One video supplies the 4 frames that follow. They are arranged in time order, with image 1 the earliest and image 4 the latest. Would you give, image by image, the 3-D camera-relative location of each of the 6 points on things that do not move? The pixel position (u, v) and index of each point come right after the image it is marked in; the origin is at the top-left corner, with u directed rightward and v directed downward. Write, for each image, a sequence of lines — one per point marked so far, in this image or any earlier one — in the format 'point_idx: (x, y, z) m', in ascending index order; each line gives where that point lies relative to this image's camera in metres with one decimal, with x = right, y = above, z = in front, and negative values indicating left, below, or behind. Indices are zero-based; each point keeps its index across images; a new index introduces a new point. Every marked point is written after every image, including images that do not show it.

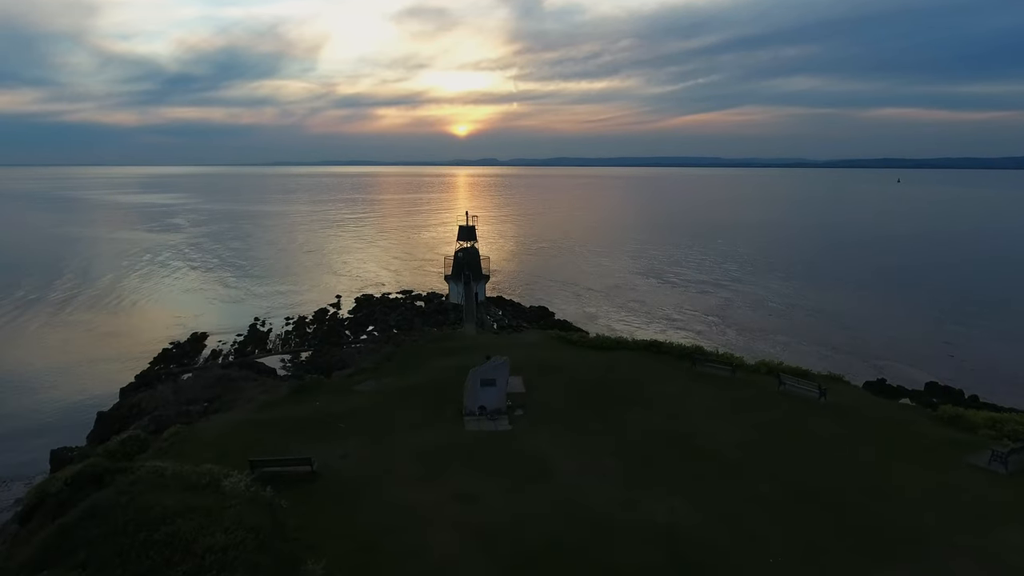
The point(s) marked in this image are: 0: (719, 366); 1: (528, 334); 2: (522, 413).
0: (+9.0, -3.4, +13.0) m
1: (+1.0, -2.7, +16.8) m
2: (+0.4, -4.5, +10.7) m
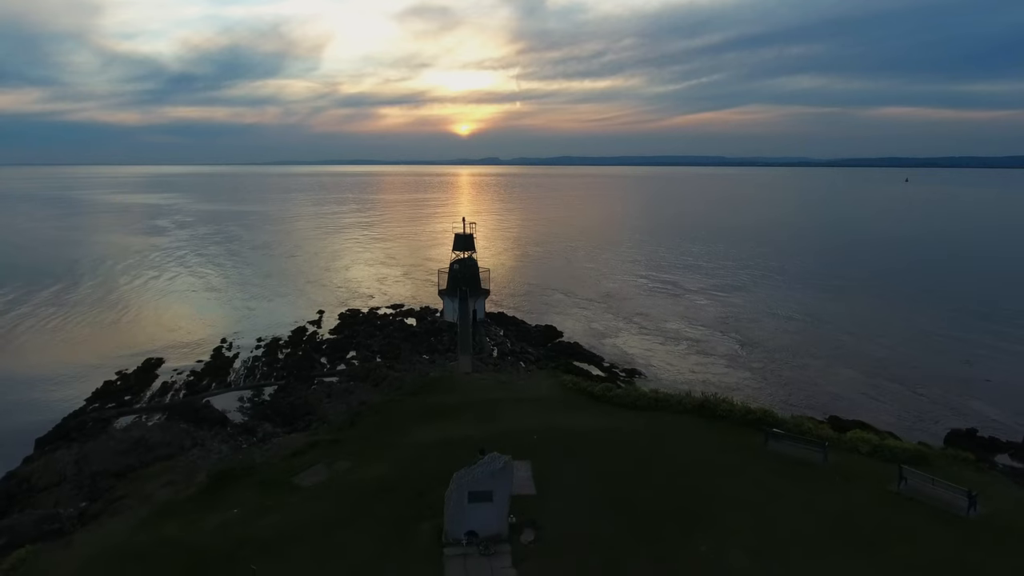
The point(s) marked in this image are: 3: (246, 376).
0: (+9.1, -4.9, +9.4) m
1: (+1.1, -4.2, +13.3) m
2: (+0.5, -6.0, +7.2) m
3: (-17.4, -5.8, +19.6) m
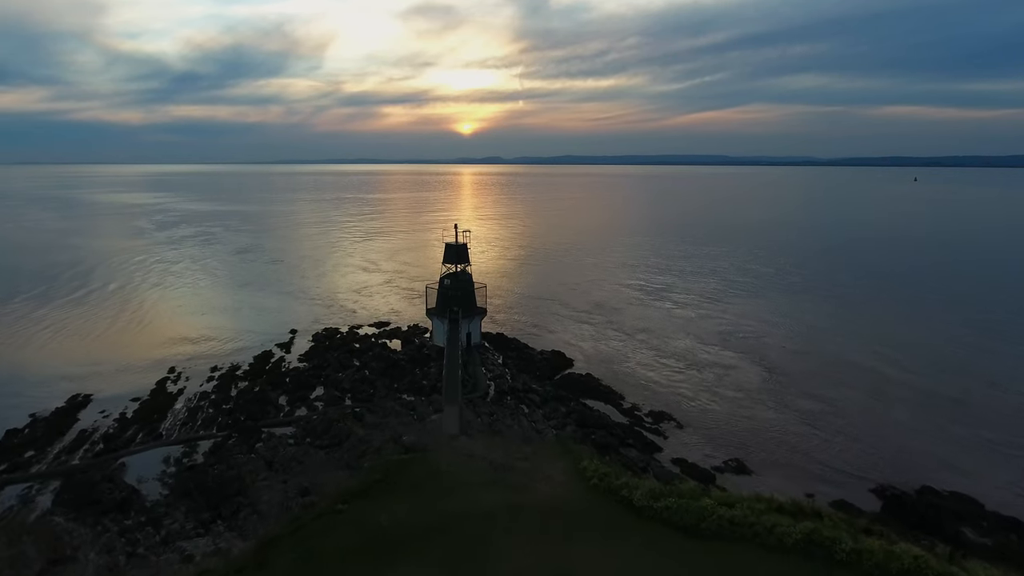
0: (+9.1, -6.4, +5.5) m
1: (+1.1, -5.6, +9.4) m
2: (+0.4, -7.4, +3.3) m
3: (-17.4, -7.1, +15.9) m
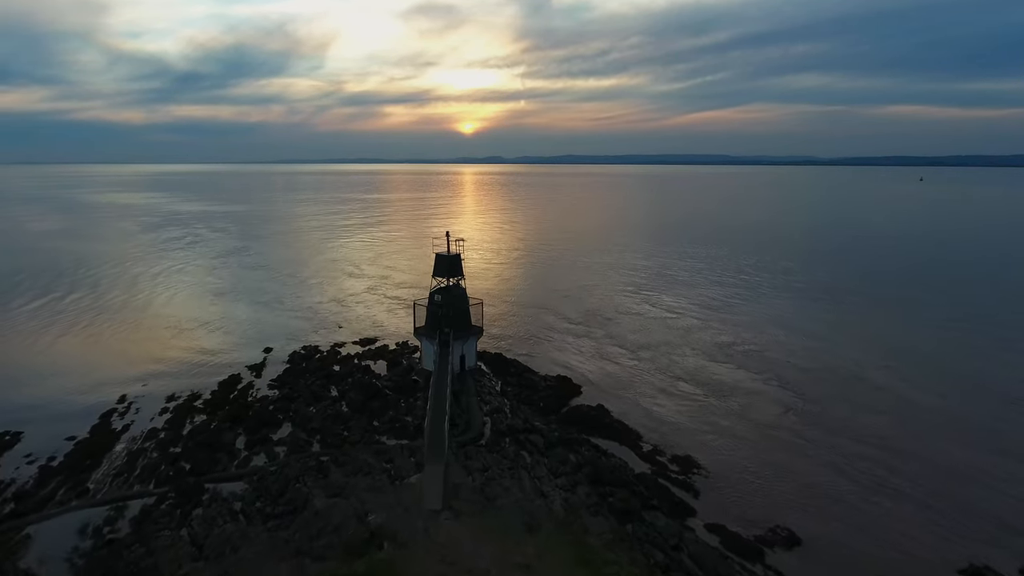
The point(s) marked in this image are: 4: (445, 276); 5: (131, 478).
0: (+9.0, -7.5, +2.8) m
1: (+1.0, -6.7, +6.7) m
2: (+0.3, -8.5, +0.6) m
3: (-17.5, -8.2, +13.3) m
4: (-3.7, +0.4, +16.5) m
5: (-16.6, -8.2, +13.1) m
